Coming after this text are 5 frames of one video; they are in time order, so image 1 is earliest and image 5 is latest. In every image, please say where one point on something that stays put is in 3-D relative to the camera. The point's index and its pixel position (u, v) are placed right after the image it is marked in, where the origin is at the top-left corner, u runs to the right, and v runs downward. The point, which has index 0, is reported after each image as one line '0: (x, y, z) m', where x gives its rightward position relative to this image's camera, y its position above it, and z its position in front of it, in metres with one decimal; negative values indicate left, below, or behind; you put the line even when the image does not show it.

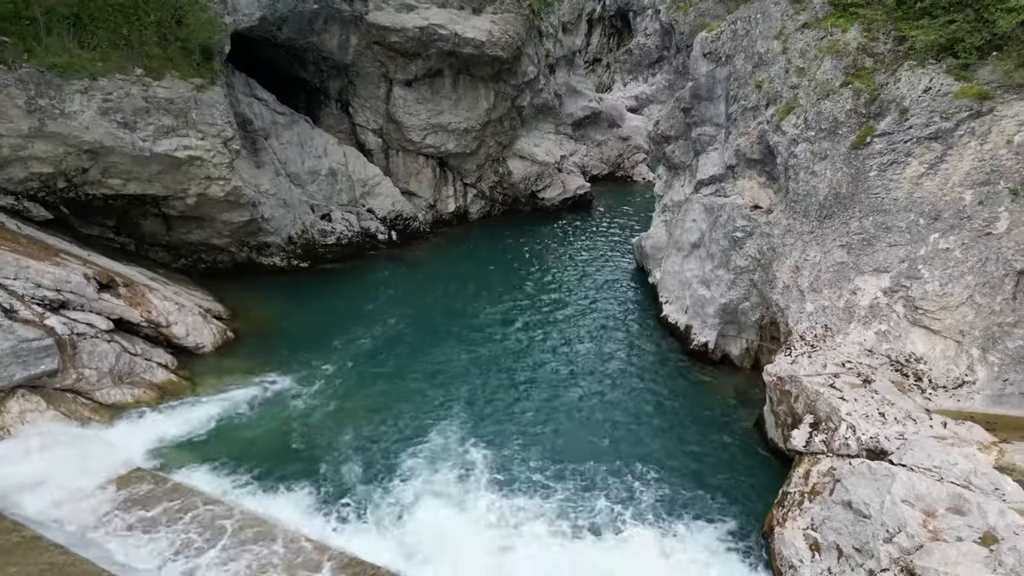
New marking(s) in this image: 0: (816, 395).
0: (+6.1, -2.2, +10.6) m
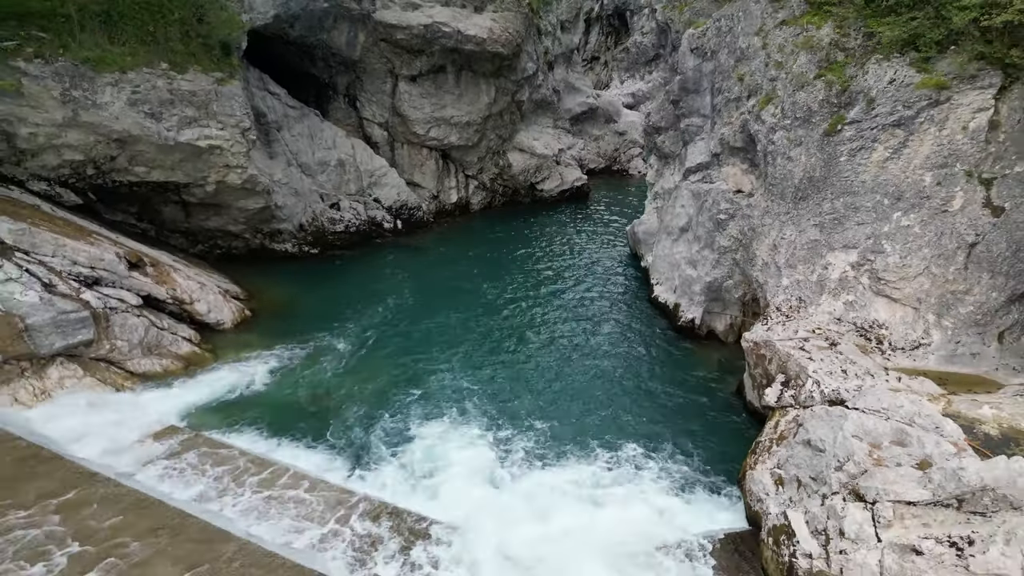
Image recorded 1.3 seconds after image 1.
0: (+6.1, -1.5, +11.7) m
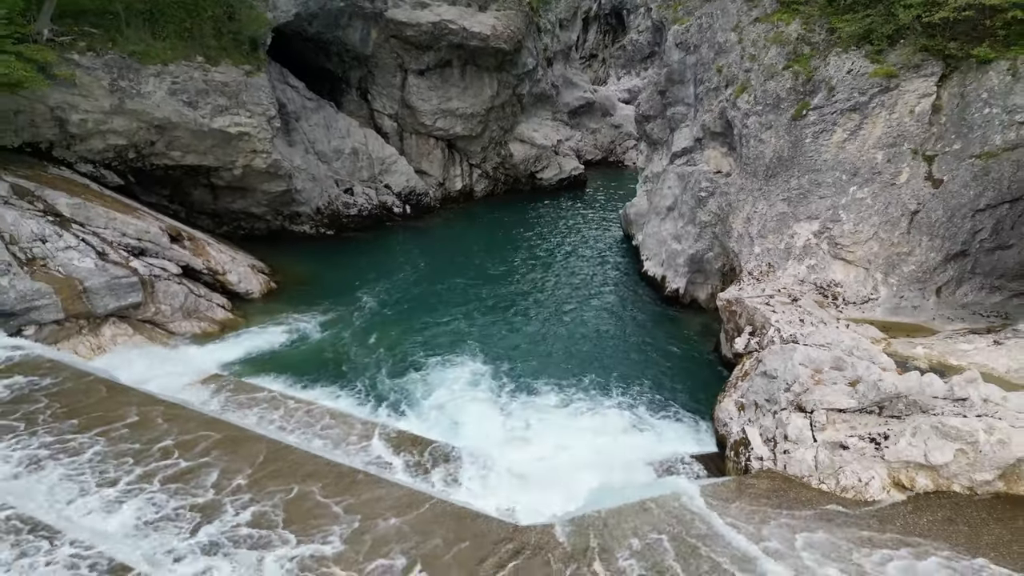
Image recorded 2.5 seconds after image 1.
0: (+6.2, -0.6, +13.4) m
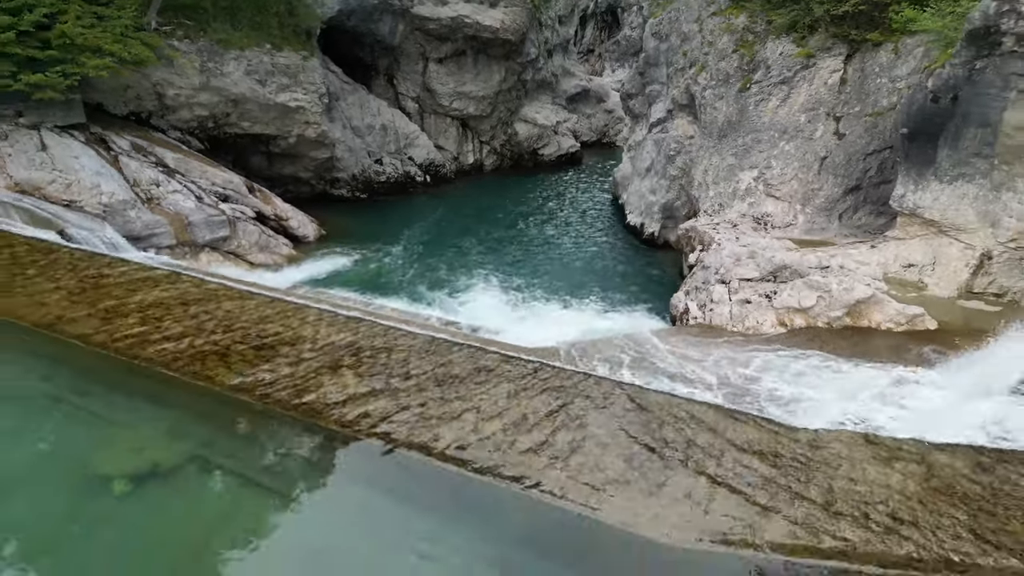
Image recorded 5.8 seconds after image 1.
0: (+6.4, +1.8, +17.7) m
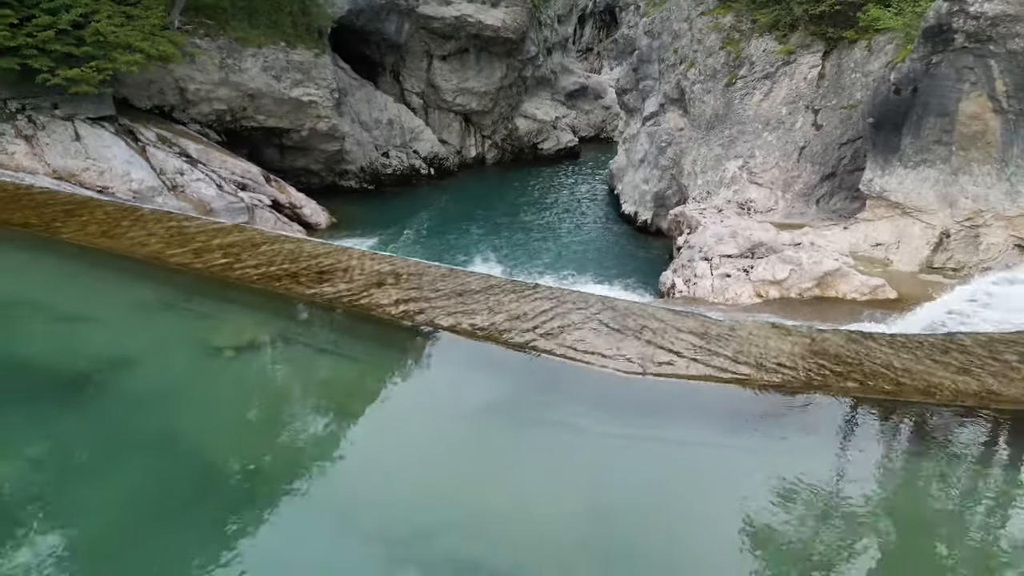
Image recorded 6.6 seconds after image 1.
0: (+6.5, +2.5, +19.0) m
